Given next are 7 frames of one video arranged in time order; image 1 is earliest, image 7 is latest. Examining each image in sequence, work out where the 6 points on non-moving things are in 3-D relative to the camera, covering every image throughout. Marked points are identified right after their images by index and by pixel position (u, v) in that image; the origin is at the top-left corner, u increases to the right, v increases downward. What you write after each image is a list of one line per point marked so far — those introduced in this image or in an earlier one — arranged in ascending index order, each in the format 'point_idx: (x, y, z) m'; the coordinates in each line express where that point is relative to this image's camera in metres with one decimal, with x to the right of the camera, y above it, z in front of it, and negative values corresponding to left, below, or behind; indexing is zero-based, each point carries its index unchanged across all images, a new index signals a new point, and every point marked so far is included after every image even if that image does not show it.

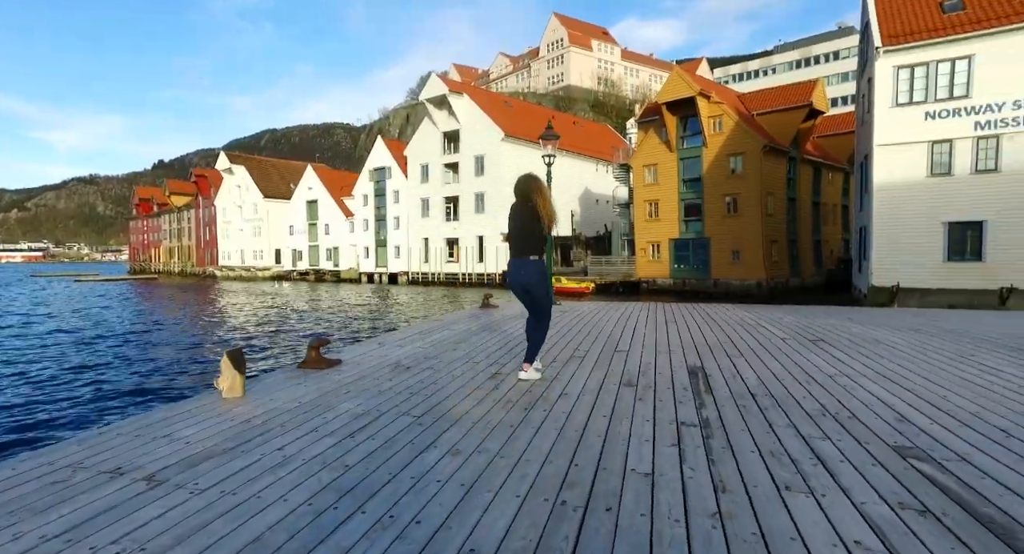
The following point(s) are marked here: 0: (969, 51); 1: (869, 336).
0: (+14.4, +7.1, +16.4) m
1: (+3.8, -0.6, +5.6) m
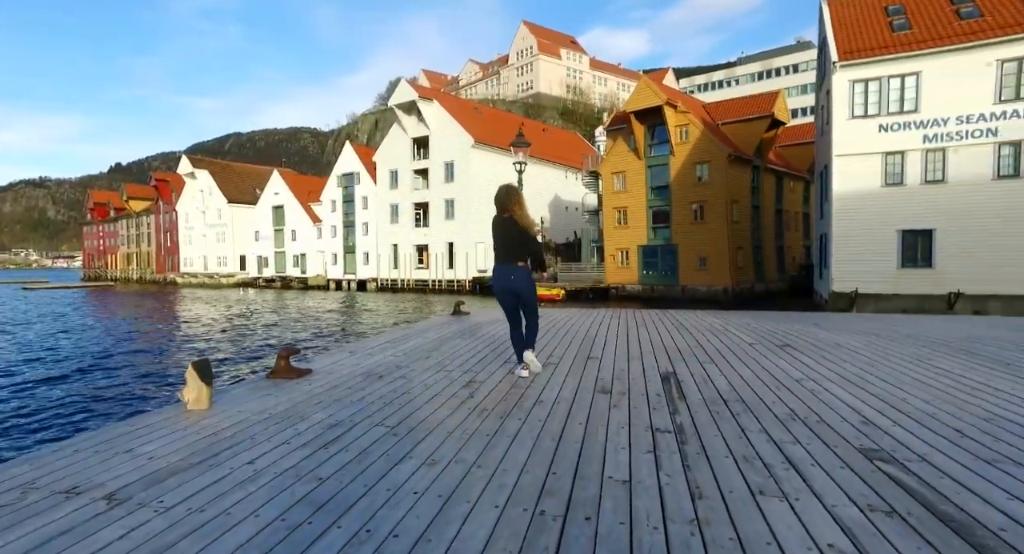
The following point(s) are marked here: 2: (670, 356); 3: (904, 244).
0: (+13.4, +7.0, +17.2) m
1: (+3.6, -0.7, +5.8) m
2: (+1.6, -0.8, +5.2) m
3: (+13.3, +1.1, +17.6) m
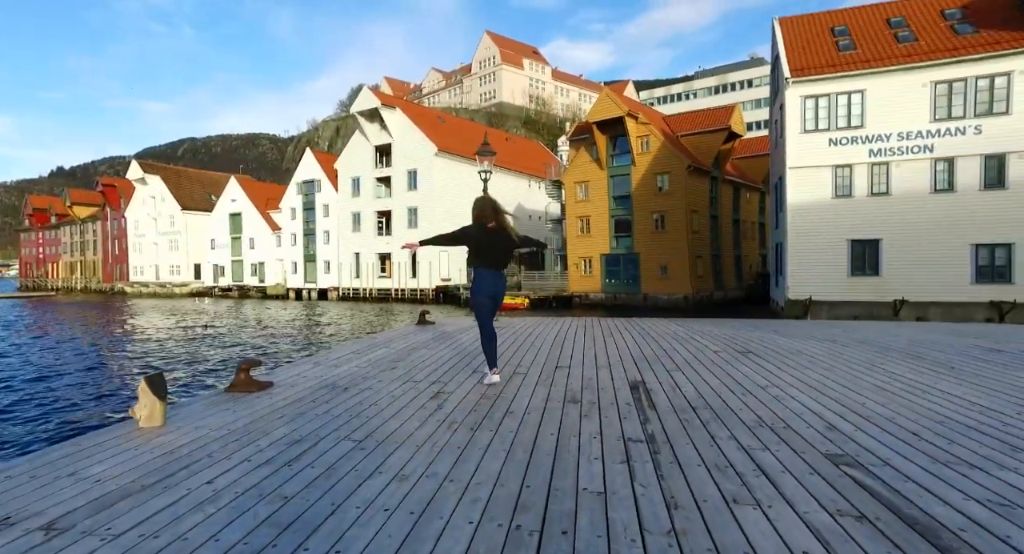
0: (+12.3, +6.7, +18.2) m
1: (+3.2, -0.8, +5.9) m
2: (+1.3, -0.9, +5.2) m
3: (+12.1, +0.8, +18.4) m
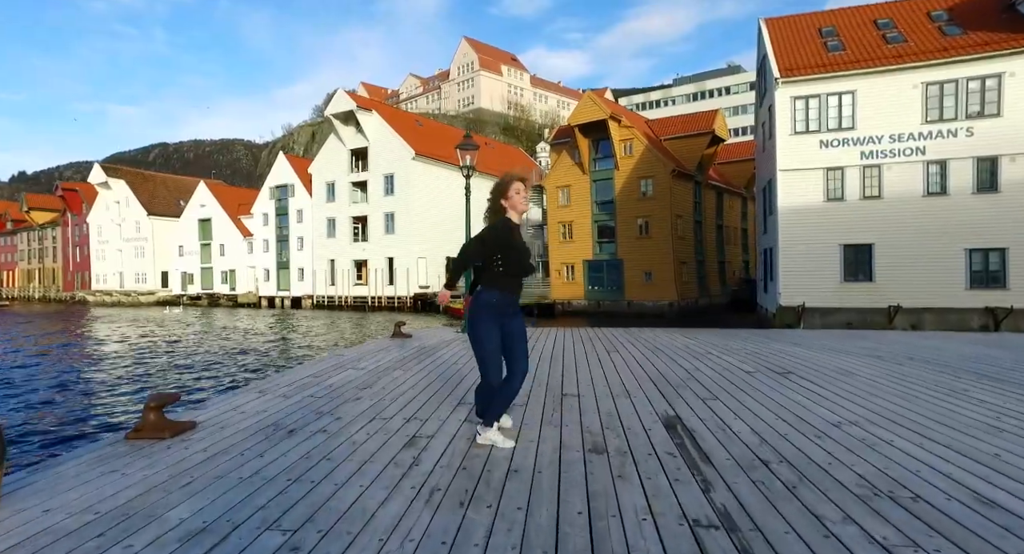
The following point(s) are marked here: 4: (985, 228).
0: (+11.7, +6.5, +17.8) m
1: (+3.1, -0.9, +5.1) m
2: (+1.2, -0.9, +4.3) m
3: (+11.5, +0.6, +17.9) m
4: (+15.2, +1.6, +16.6) m
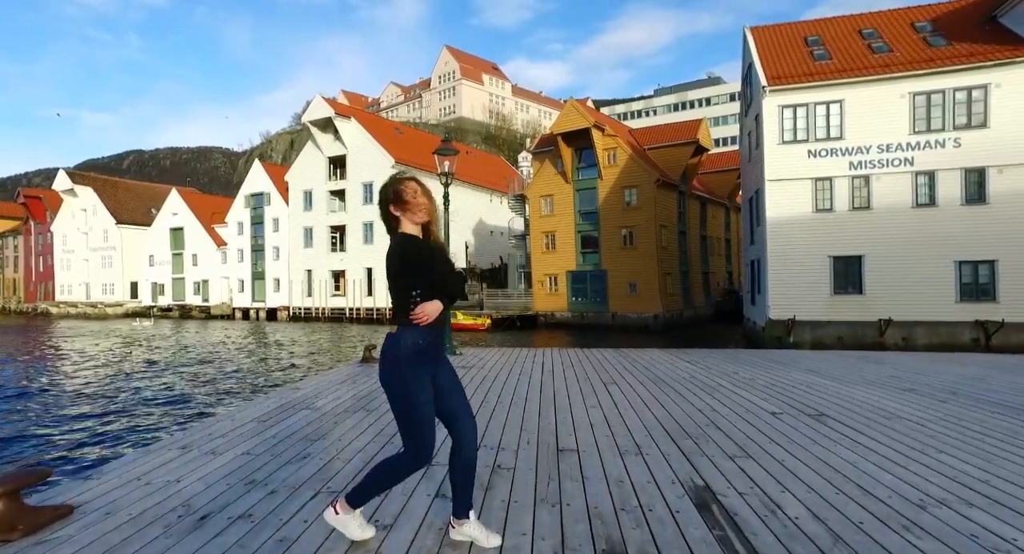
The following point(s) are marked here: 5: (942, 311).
0: (+11.1, +6.1, +17.5) m
1: (+3.0, -1.1, +4.4) m
2: (+1.1, -1.1, +3.5) m
3: (+10.9, +0.2, +17.5) m
4: (+14.6, +1.2, +16.4) m
5: (+13.8, -1.1, +16.7) m
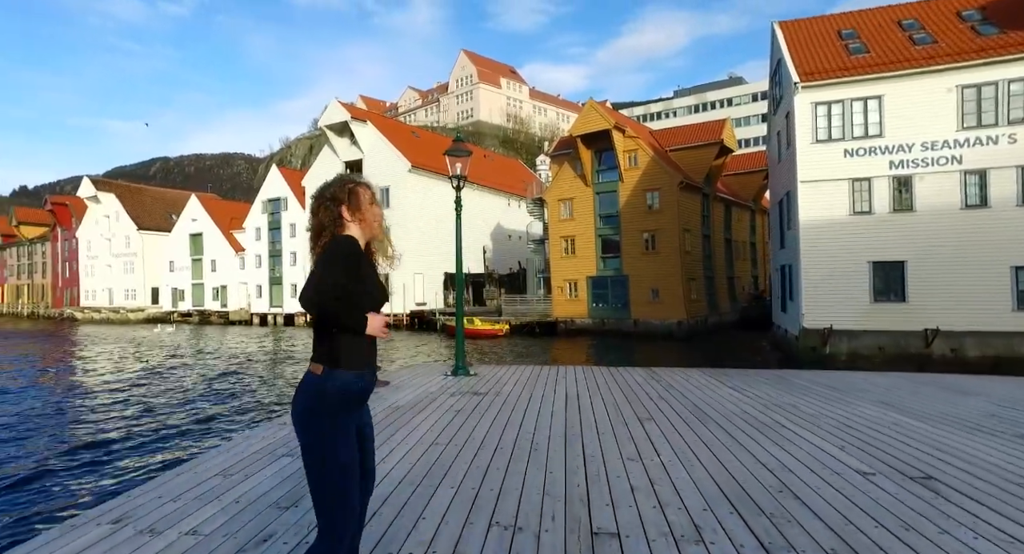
0: (+11.6, +5.9, +16.4) m
1: (+3.1, -1.2, +3.5) m
2: (+1.2, -1.3, +2.7) m
3: (+11.5, 0.0, +16.4) m
4: (+15.2, +1.0, +15.1) m
5: (+14.4, -1.3, +15.4) m
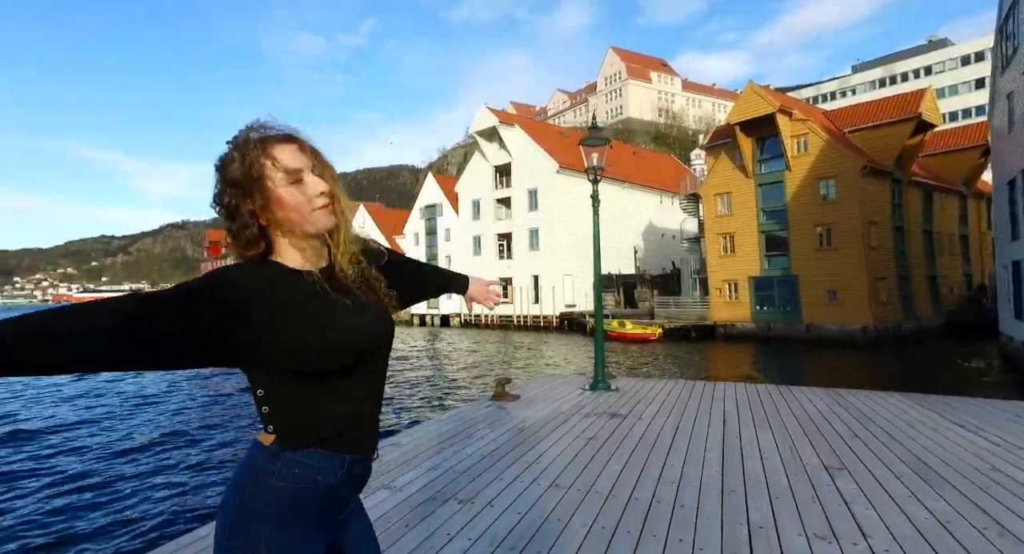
0: (+15.4, +5.9, +11.8) m
1: (+3.7, -1.2, +1.8) m
2: (+1.7, -1.3, +1.6) m
3: (+15.4, 0.0, +11.9) m
4: (+18.5, +1.0, +9.6) m
5: (+17.9, -1.3, +10.1) m
